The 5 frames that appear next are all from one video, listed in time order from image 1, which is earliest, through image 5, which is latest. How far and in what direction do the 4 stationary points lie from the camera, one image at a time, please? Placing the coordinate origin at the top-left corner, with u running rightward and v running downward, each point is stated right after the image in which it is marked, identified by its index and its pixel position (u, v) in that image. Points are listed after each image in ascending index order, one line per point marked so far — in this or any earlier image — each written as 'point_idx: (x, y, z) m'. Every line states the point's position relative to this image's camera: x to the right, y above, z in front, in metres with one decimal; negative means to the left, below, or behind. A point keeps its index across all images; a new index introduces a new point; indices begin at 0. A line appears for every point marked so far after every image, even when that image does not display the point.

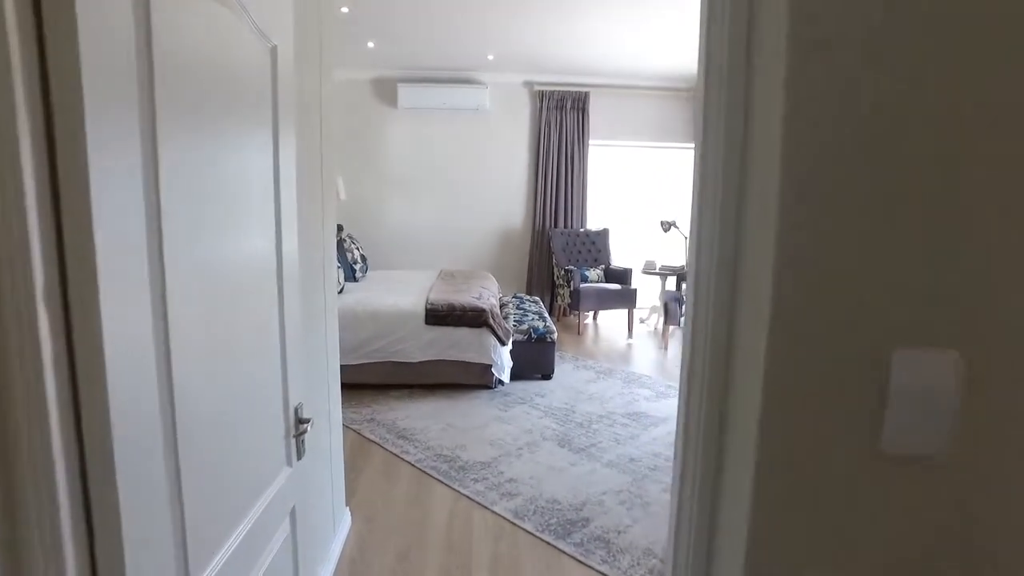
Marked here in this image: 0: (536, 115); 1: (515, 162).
0: (+0.2, +1.7, +6.8) m
1: (0.0, +1.3, +6.9) m
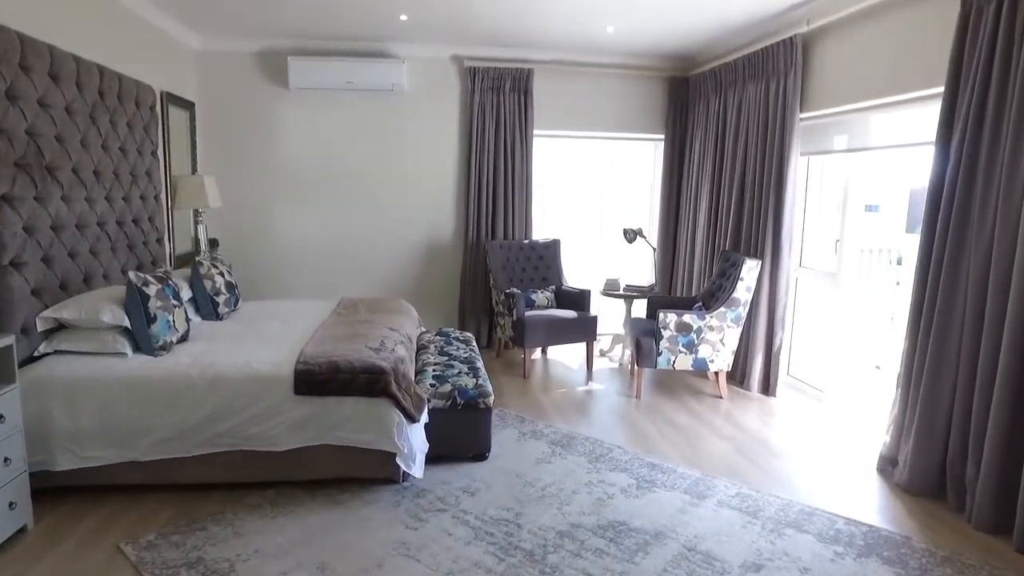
0: (-0.3, +1.5, +5.4) m
1: (-0.6, +1.0, +5.5) m
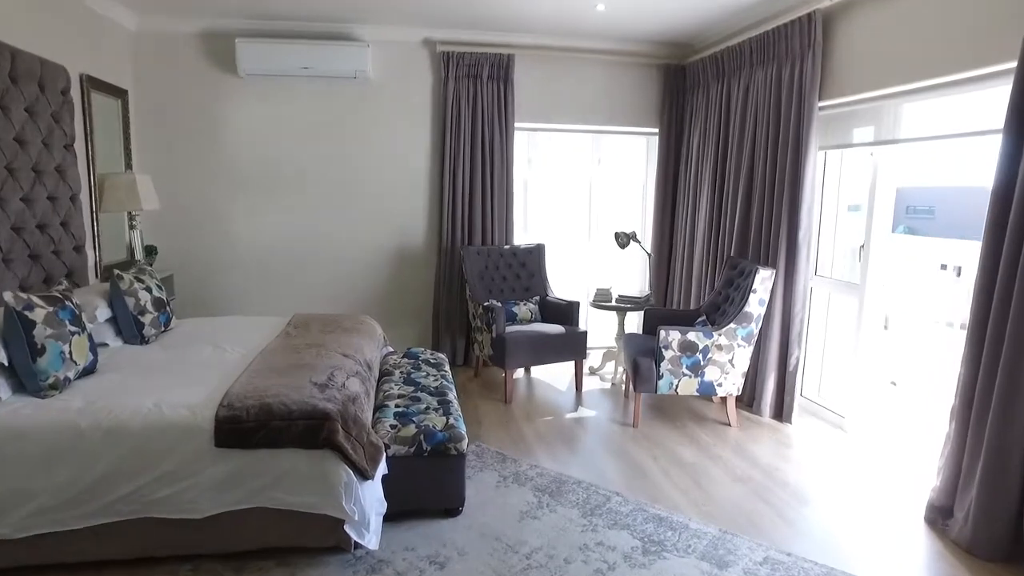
0: (-0.5, +1.4, +4.8) m
1: (-0.7, +1.0, +4.9) m
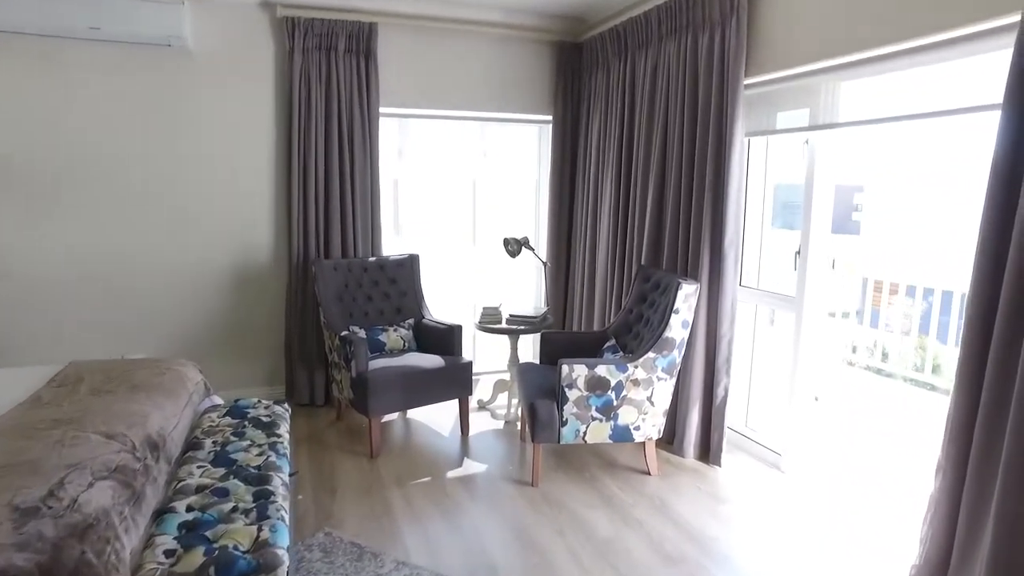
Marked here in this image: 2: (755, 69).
0: (-1.3, +1.3, +3.9) m
1: (-1.5, +0.8, +3.9) m
2: (+1.1, +1.0, +3.0) m
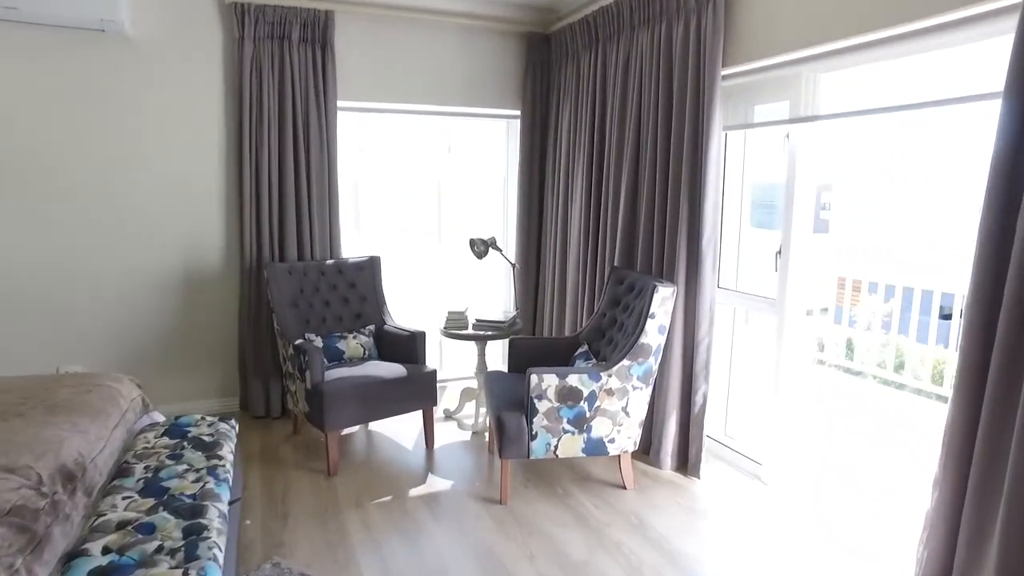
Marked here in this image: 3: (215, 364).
0: (-1.5, +1.3, +3.6) m
1: (-1.7, +0.8, +3.7) m
2: (+0.9, +1.0, +2.8) m
3: (-1.7, -0.4, +3.9) m
